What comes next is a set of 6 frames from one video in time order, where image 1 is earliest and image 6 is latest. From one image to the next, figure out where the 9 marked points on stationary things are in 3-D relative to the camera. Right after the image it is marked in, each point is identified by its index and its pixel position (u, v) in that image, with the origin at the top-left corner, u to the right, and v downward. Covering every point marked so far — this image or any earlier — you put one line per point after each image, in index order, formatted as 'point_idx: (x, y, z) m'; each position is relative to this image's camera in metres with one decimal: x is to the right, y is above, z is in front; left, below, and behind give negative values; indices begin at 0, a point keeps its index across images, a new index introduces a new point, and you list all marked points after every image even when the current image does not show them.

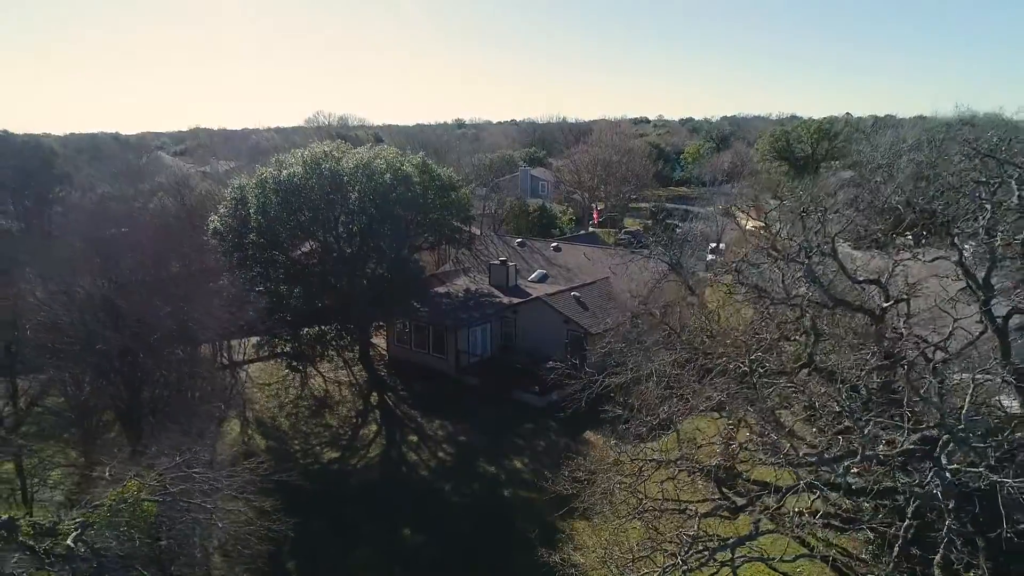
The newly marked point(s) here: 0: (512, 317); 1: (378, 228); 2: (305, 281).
0: (0.0, -0.4, +9.8) m
1: (-1.7, +0.8, +8.8) m
2: (-2.5, +0.1, +8.5) m
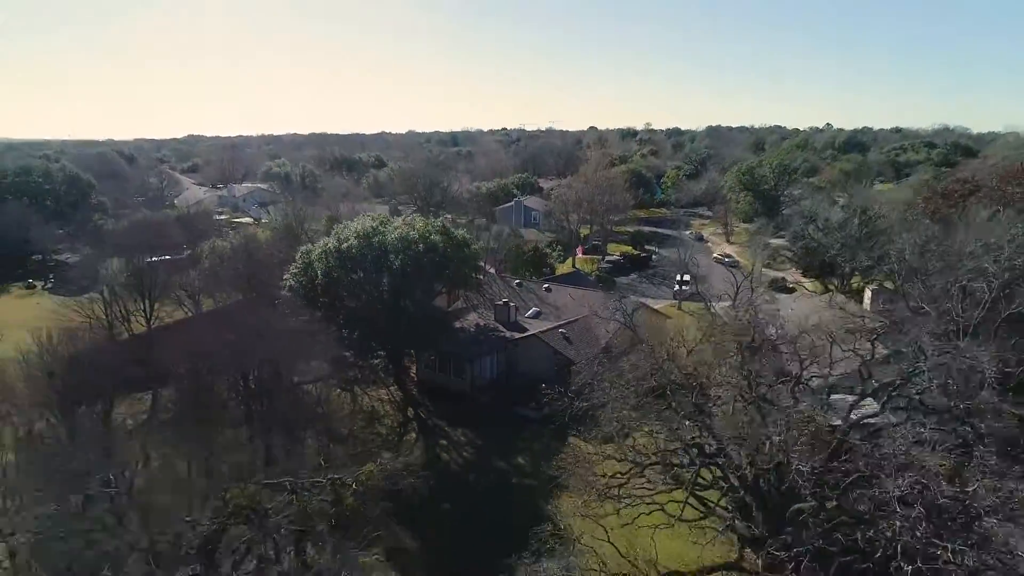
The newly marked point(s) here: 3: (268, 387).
0: (0.0, -1.1, +12.6) m
1: (-1.6, +0.1, +11.6) m
2: (-2.5, -0.6, +11.3) m
3: (-3.3, -1.3, +9.4) m
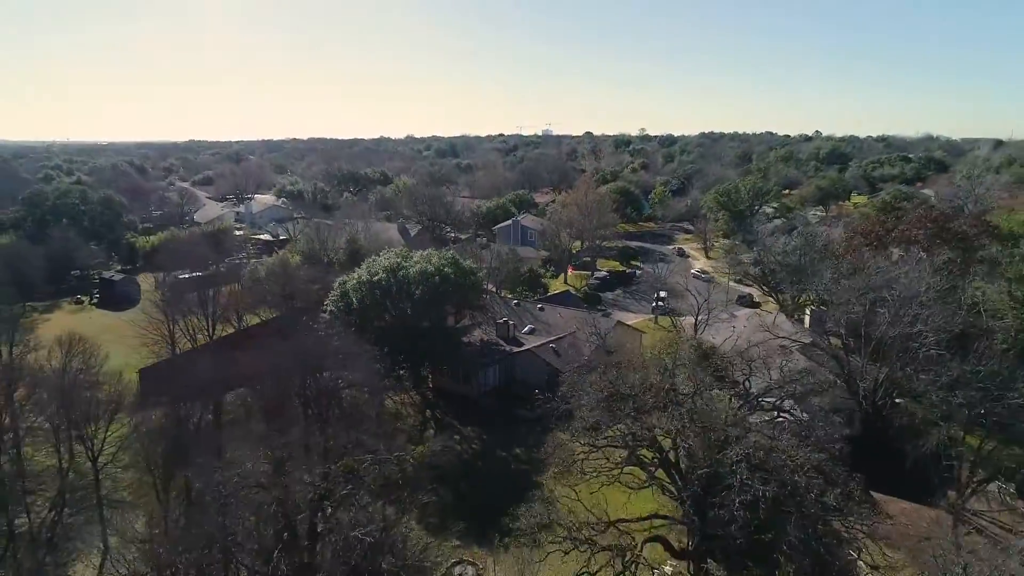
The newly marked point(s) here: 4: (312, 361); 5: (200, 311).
0: (0.0, -1.6, +15.2) m
1: (-1.7, -0.4, +14.1) m
2: (-2.5, -1.1, +13.9) m
3: (-3.3, -1.8, +12.0) m
4: (-3.6, -1.3, +12.4) m
5: (-7.1, -0.5, +16.0) m
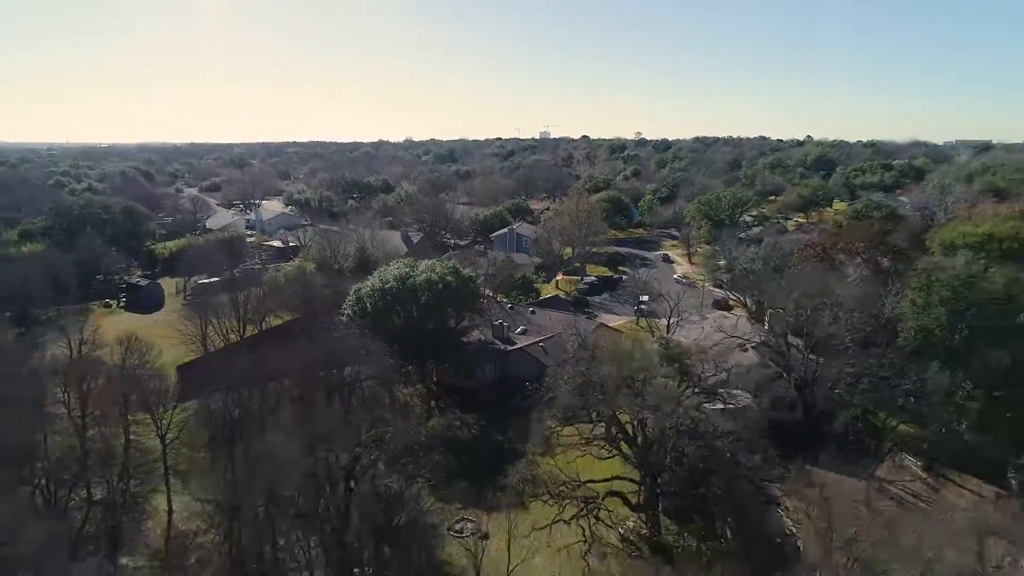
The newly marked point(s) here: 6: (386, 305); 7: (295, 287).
0: (-0.1, -1.7, +17.3) m
1: (-1.8, -0.5, +16.2) m
2: (-2.6, -1.2, +16.0) m
3: (-3.5, -2.0, +14.1) m
4: (-3.7, -1.4, +14.4) m
5: (-7.3, -0.7, +18.0) m
6: (-2.9, -0.4, +16.0) m
7: (-6.0, 0.0, +19.4) m
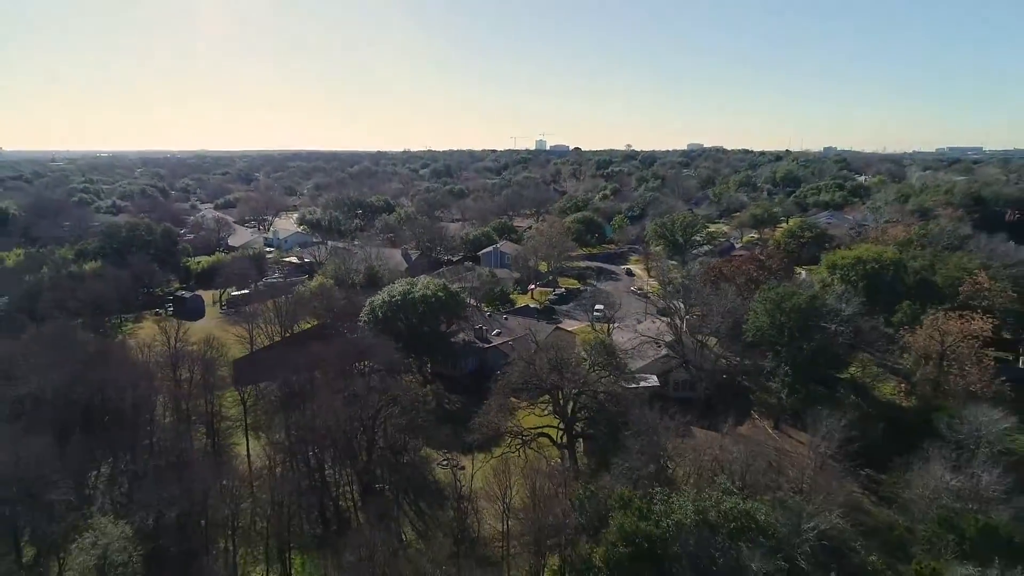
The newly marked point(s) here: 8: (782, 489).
0: (-0.9, -2.1, +22.6) m
1: (-2.6, -0.9, +21.6) m
2: (-3.4, -1.6, +21.3) m
3: (-4.2, -2.3, +19.4) m
4: (-4.4, -1.8, +19.8) m
5: (-8.1, -1.1, +23.4) m
6: (-3.6, -0.8, +21.4) m
7: (-6.8, -0.4, +24.7) m
8: (+4.3, -3.2, +11.1) m
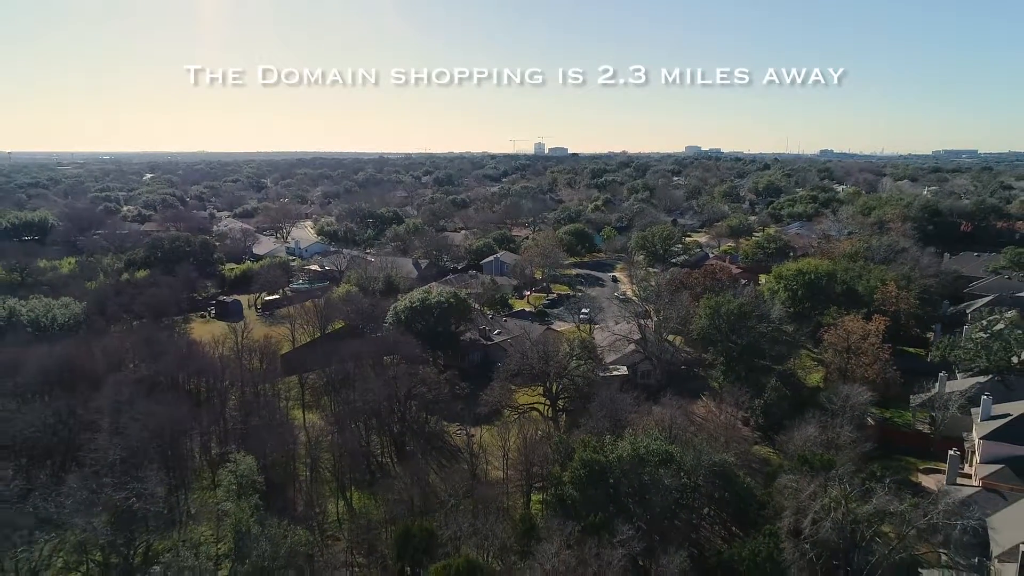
0: (-1.0, -2.4, +27.4) m
1: (-2.6, -1.2, +26.3) m
2: (-3.5, -1.9, +26.1) m
3: (-4.3, -2.6, +24.1) m
4: (-4.5, -2.1, +24.5) m
5: (-8.1, -1.4, +28.1) m
6: (-3.7, -1.1, +26.1) m
7: (-6.9, -0.7, +29.5) m
8: (+4.2, -3.4, +15.9) m
